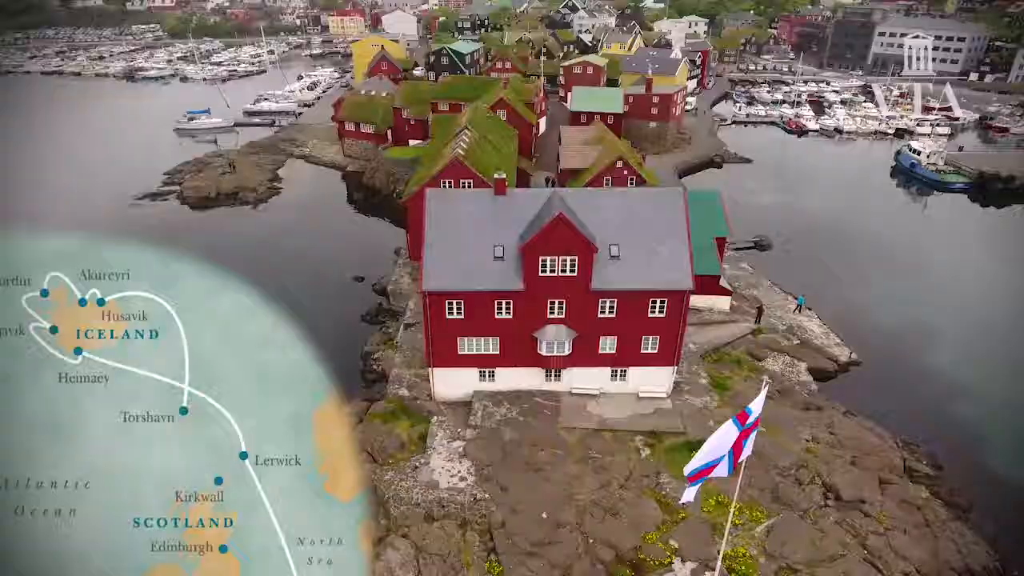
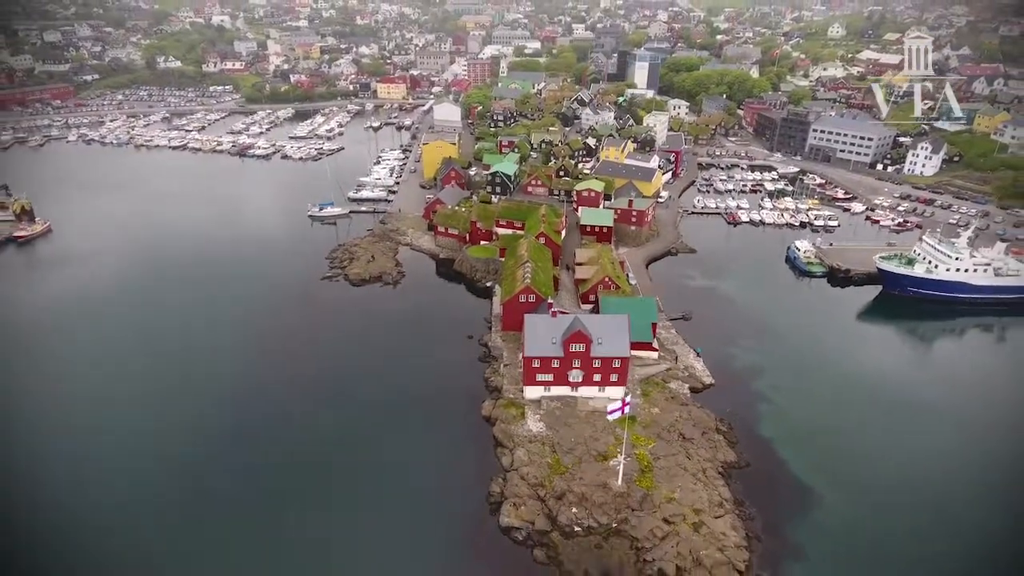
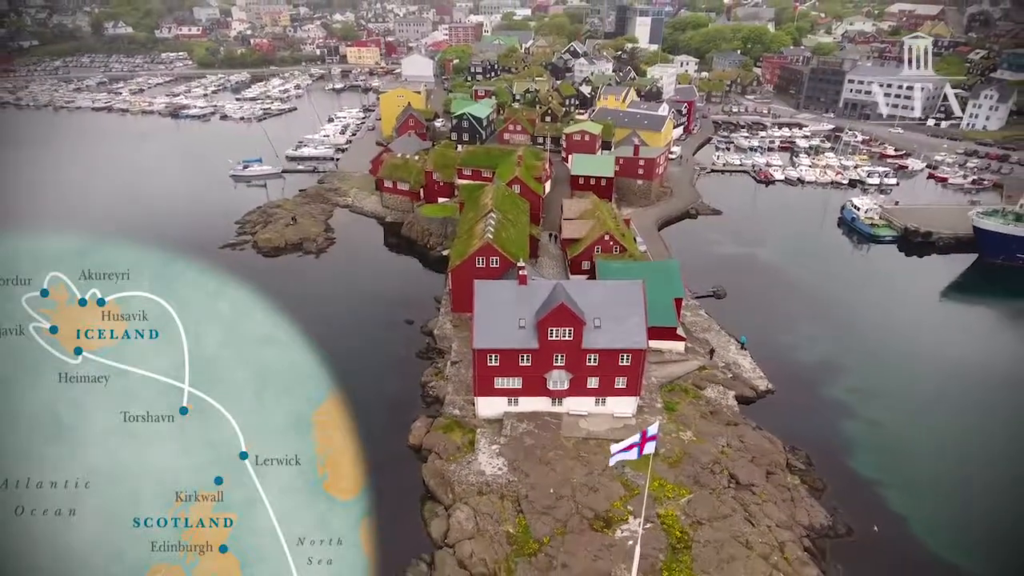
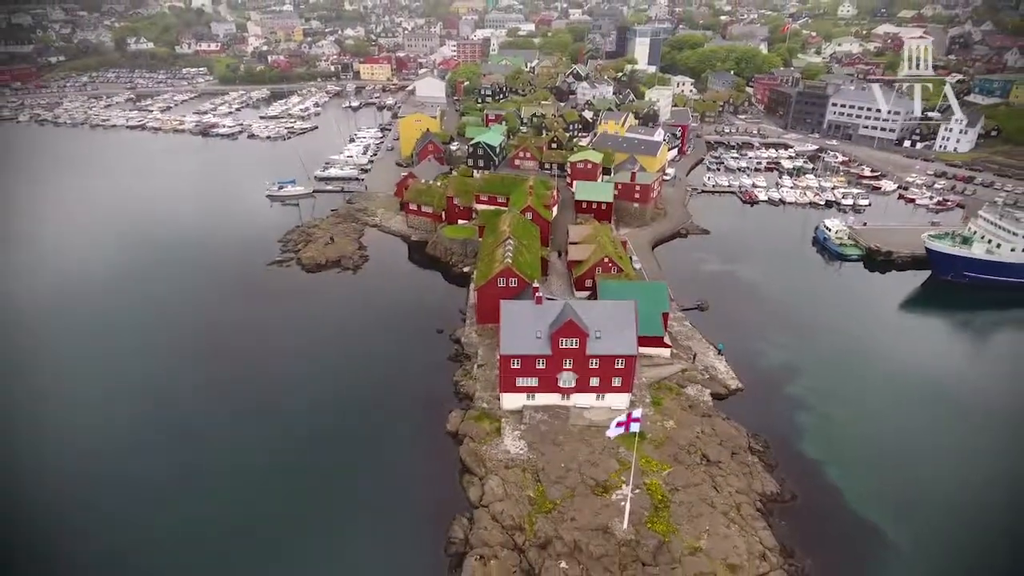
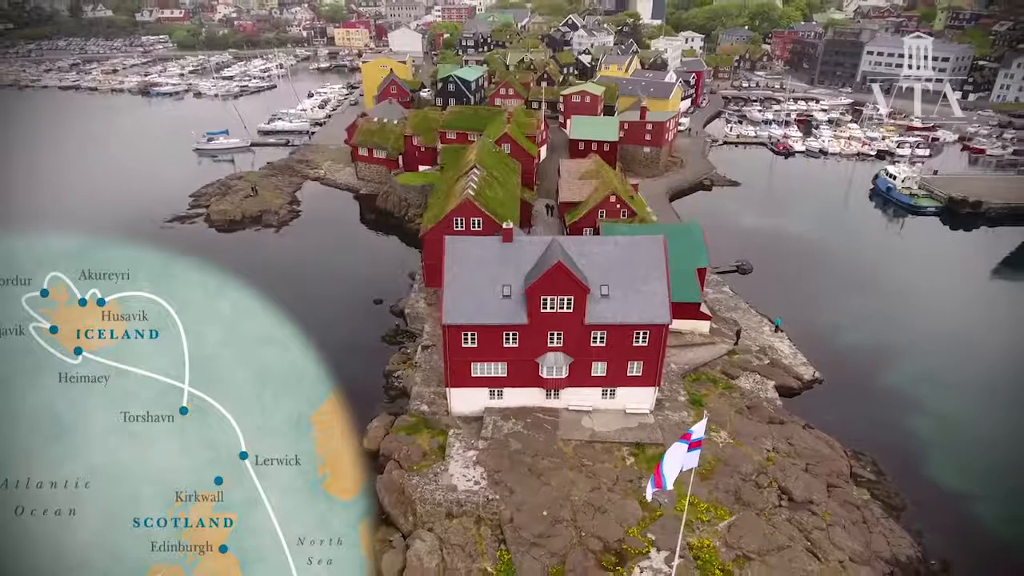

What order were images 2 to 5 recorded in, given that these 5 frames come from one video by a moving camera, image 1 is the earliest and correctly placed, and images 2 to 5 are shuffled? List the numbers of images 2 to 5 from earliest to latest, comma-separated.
5, 3, 4, 2
